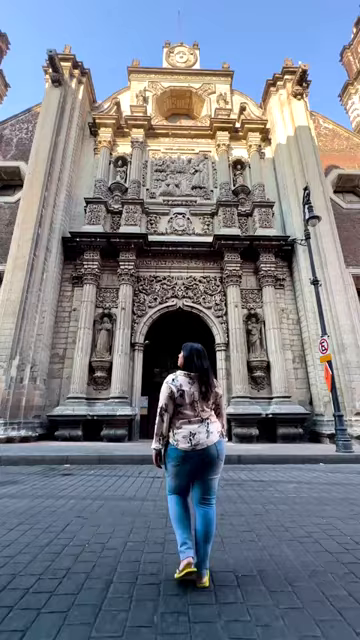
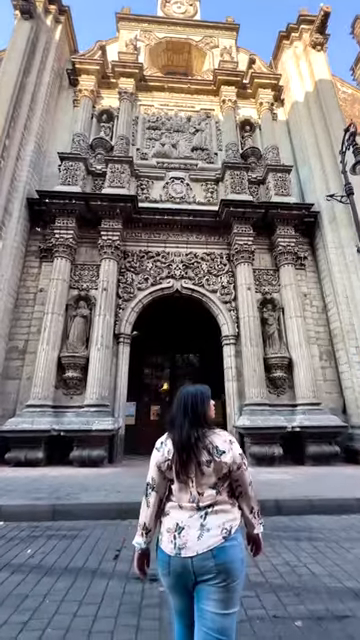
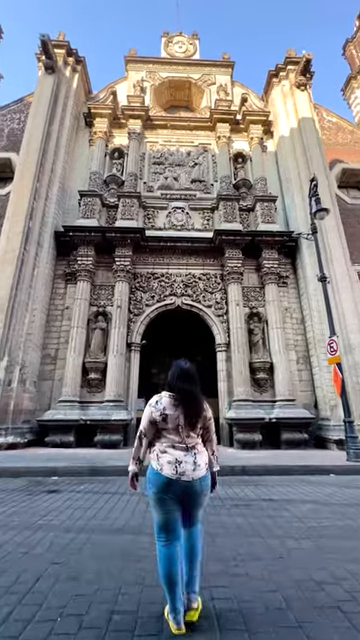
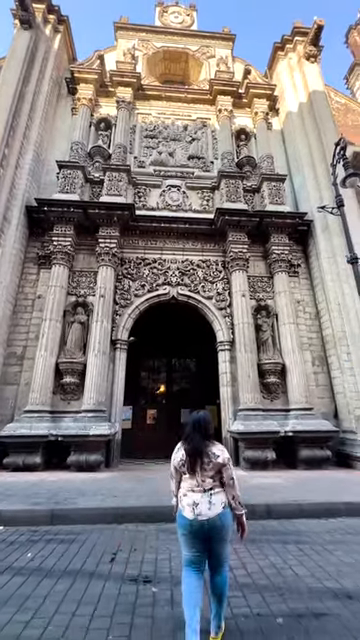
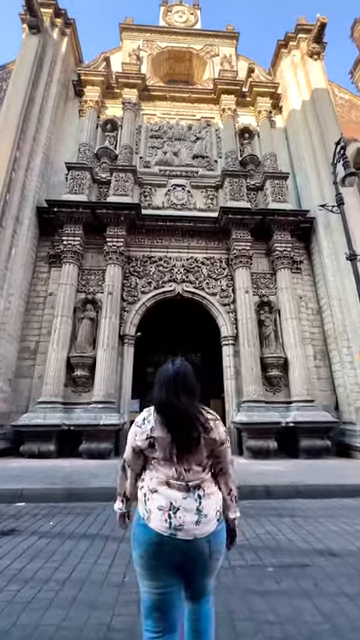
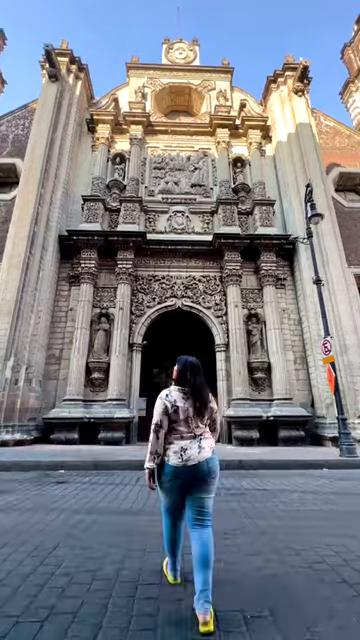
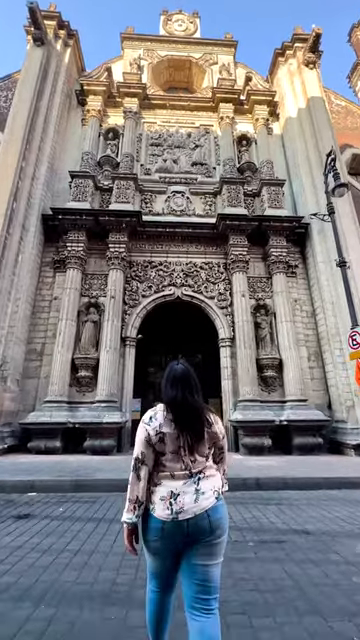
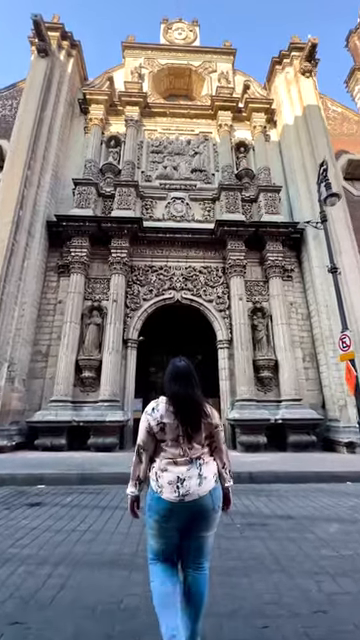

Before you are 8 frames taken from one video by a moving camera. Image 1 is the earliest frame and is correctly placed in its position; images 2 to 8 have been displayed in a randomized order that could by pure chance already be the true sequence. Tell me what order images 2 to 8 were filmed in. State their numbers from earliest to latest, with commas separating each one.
6, 3, 8, 7, 5, 2, 4
